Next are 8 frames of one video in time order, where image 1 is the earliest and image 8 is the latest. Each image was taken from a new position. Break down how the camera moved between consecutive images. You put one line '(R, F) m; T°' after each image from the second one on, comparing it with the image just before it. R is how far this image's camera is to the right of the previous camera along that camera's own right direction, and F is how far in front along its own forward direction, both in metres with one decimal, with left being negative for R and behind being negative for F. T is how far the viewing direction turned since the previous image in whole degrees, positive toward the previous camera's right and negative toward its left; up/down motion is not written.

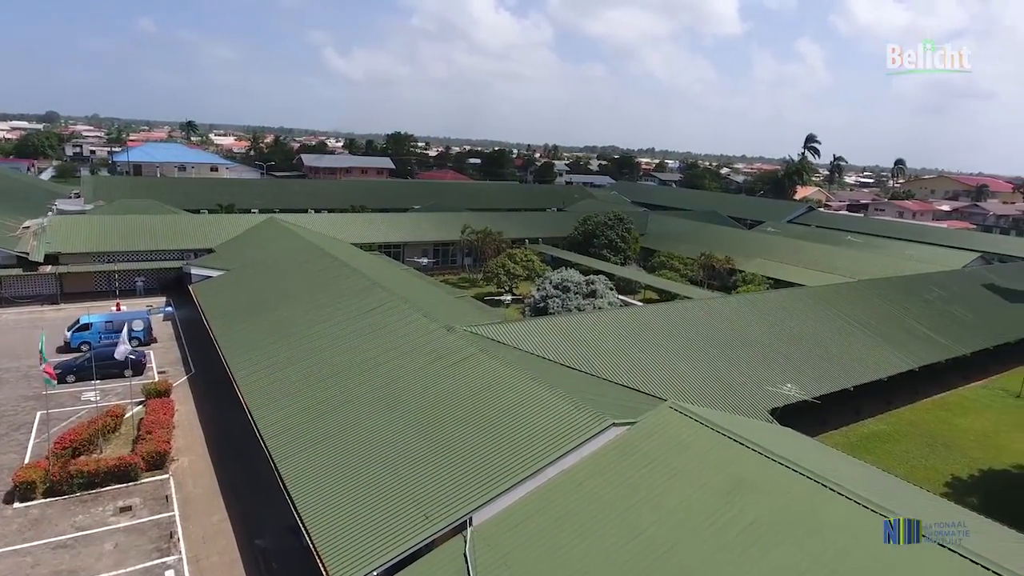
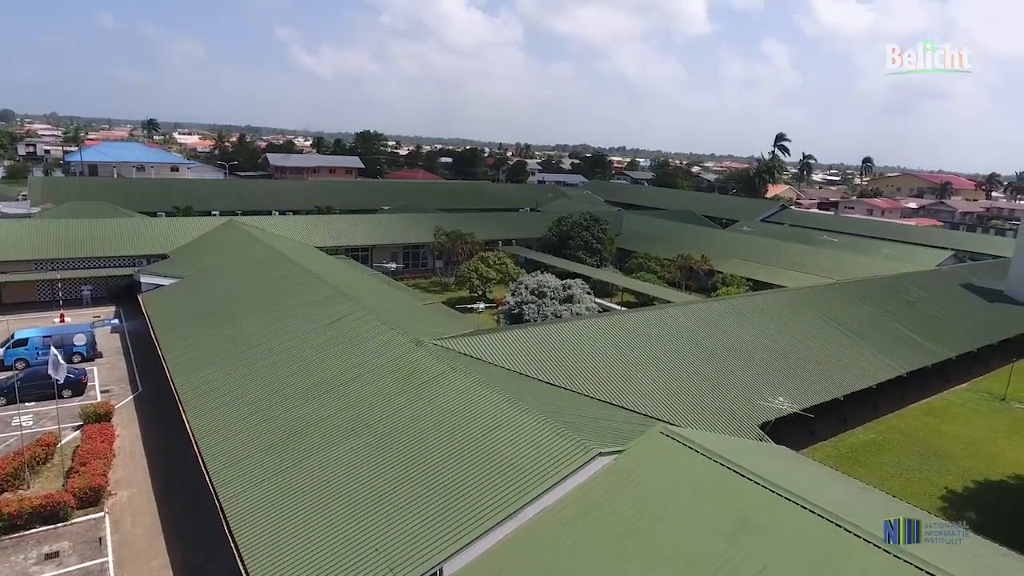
(0.0, +1.1) m; +2°
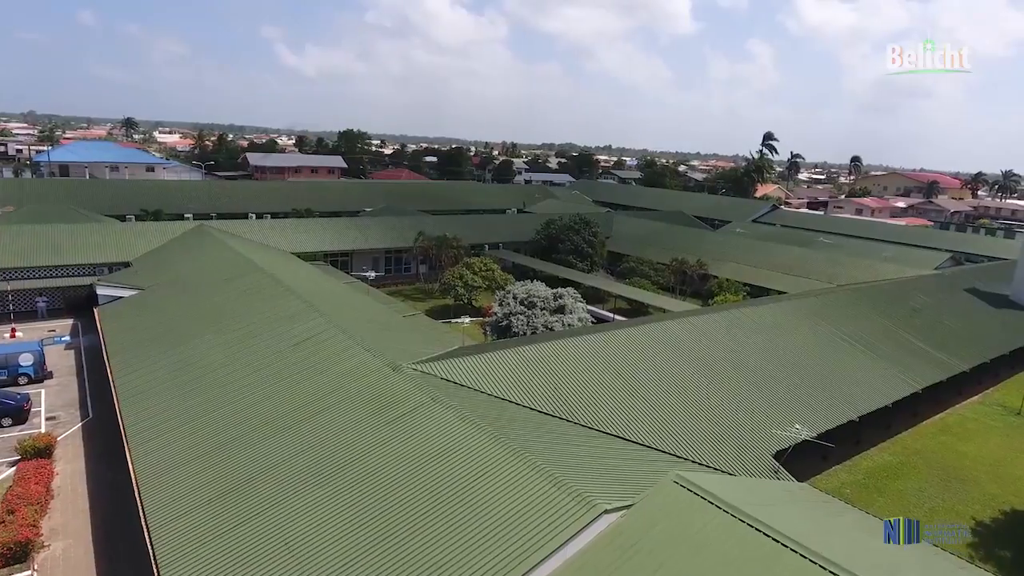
(0.0, +1.5) m; +1°
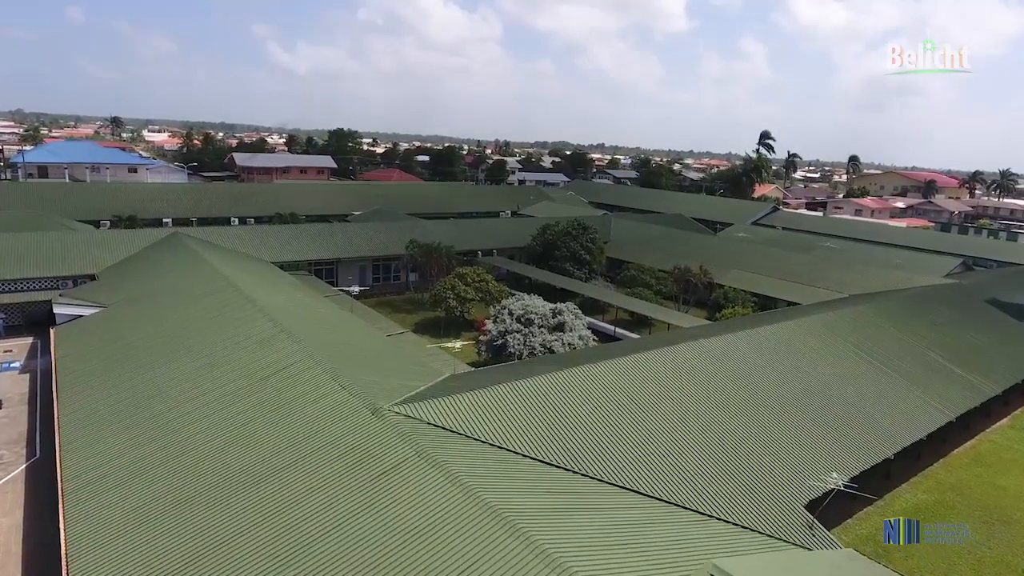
(-0.1, +1.7) m; +1°
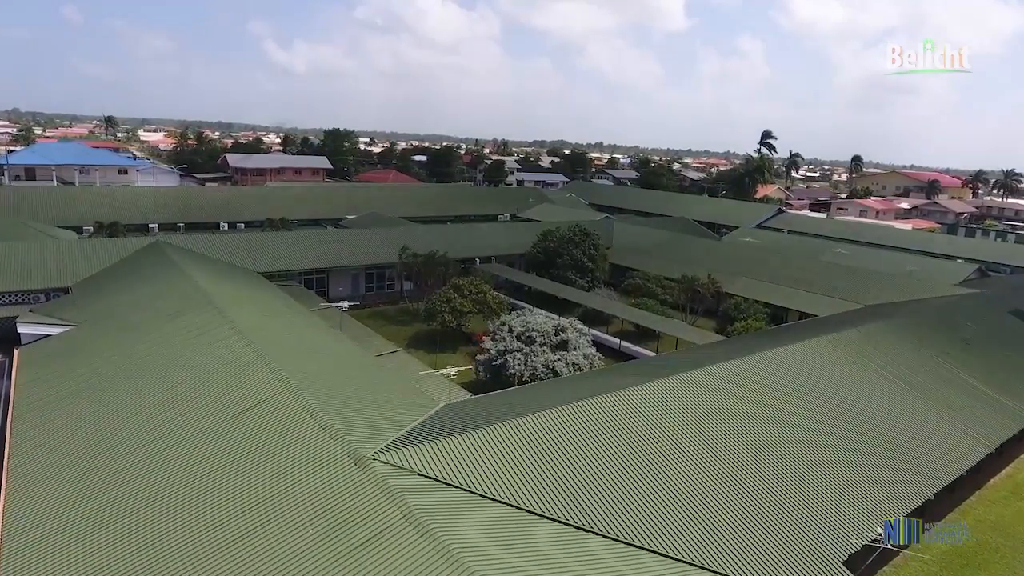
(-0.1, +1.4) m; 0°
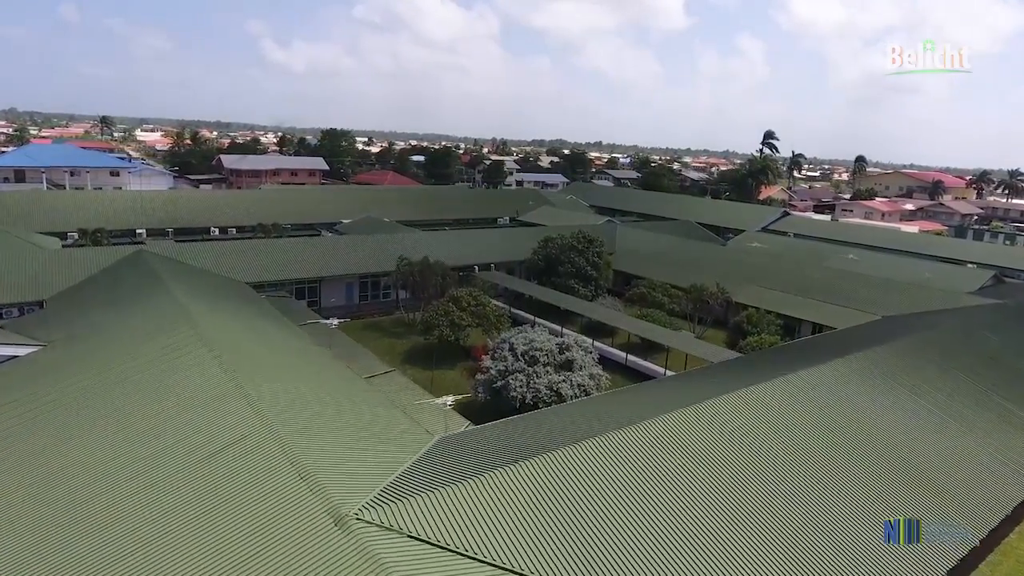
(-0.1, +1.3) m; 0°
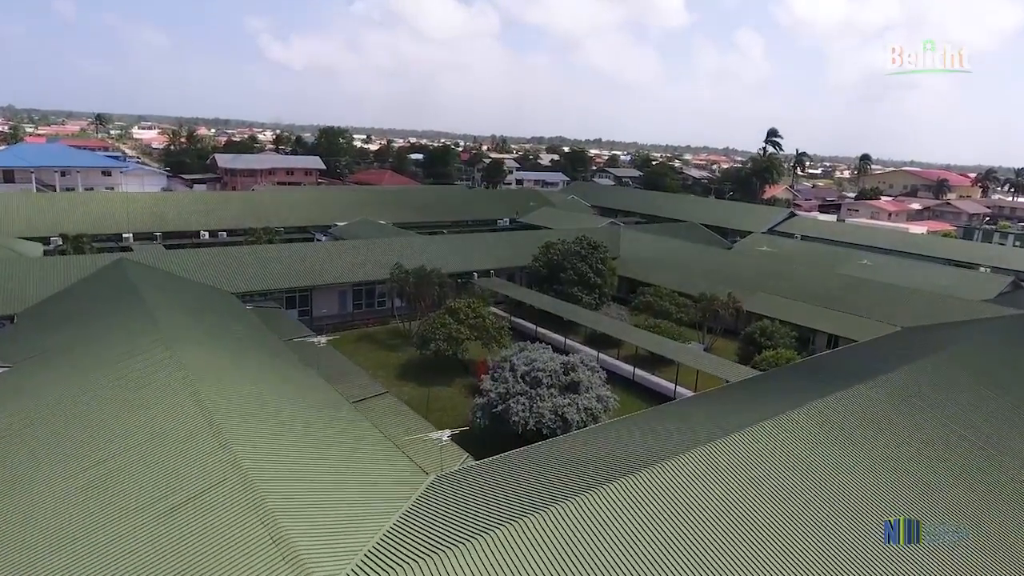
(-0.1, +1.3) m; 0°
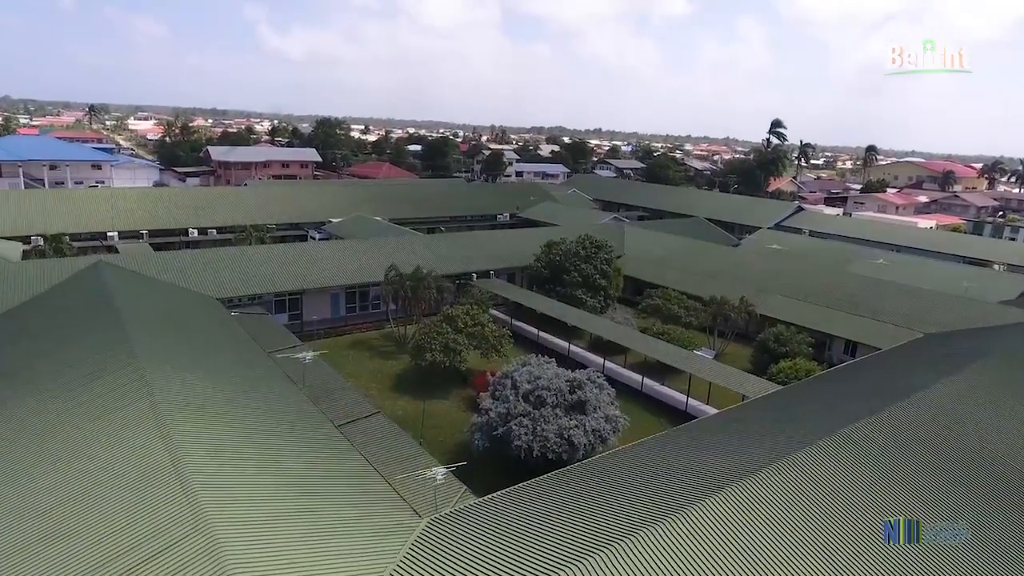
(-0.1, +1.3) m; 0°
